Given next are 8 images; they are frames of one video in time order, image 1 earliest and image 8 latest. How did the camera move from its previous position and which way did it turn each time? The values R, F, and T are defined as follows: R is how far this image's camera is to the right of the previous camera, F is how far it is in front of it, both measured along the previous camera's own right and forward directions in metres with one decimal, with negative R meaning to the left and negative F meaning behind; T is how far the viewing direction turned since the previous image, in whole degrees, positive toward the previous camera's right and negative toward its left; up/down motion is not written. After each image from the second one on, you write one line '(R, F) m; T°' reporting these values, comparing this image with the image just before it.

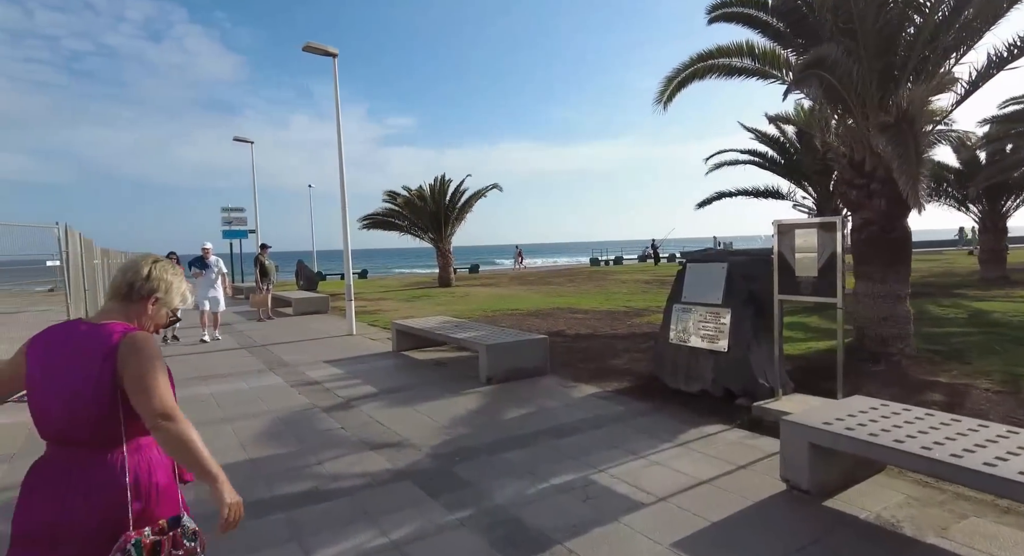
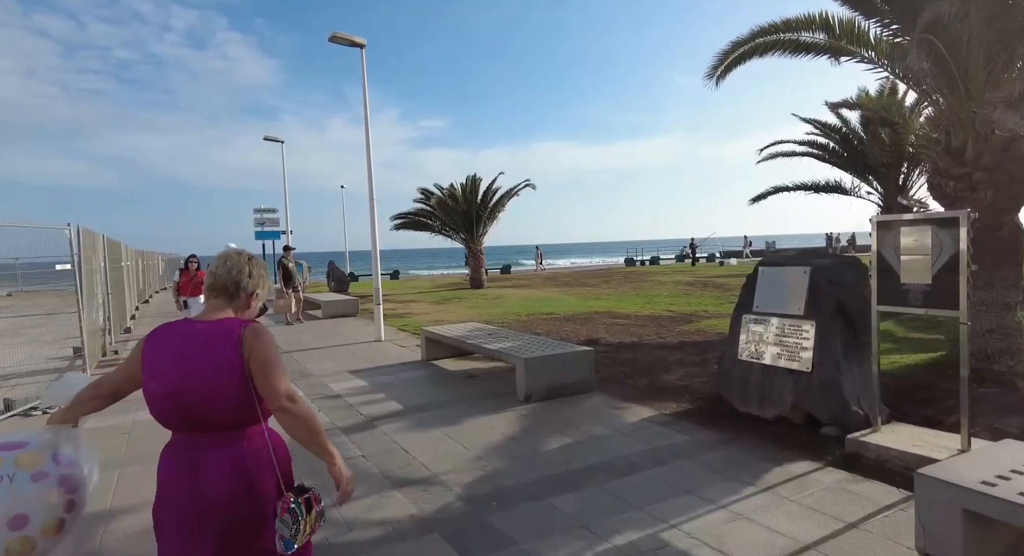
(-0.1, +0.7) m; -3°
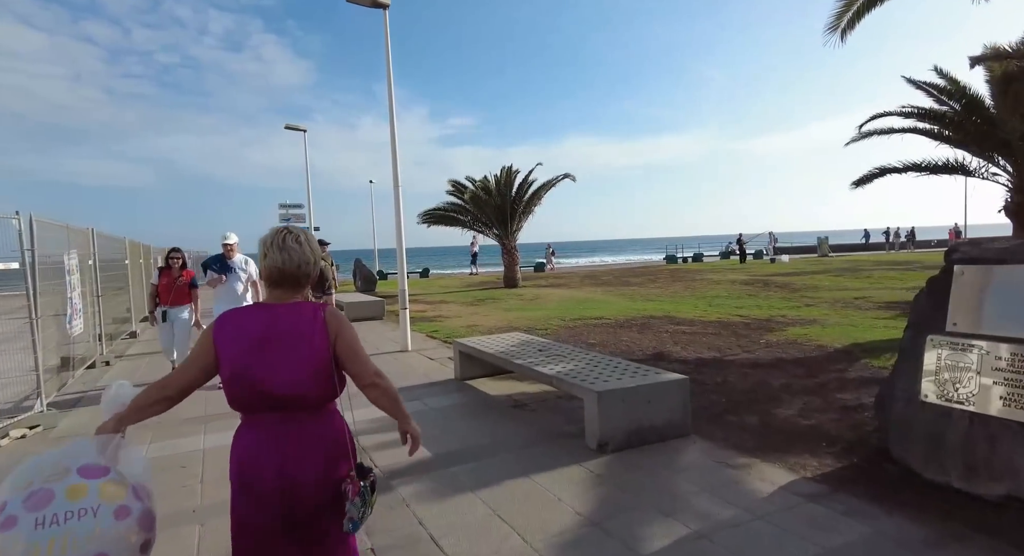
(-0.3, +1.6) m; -3°
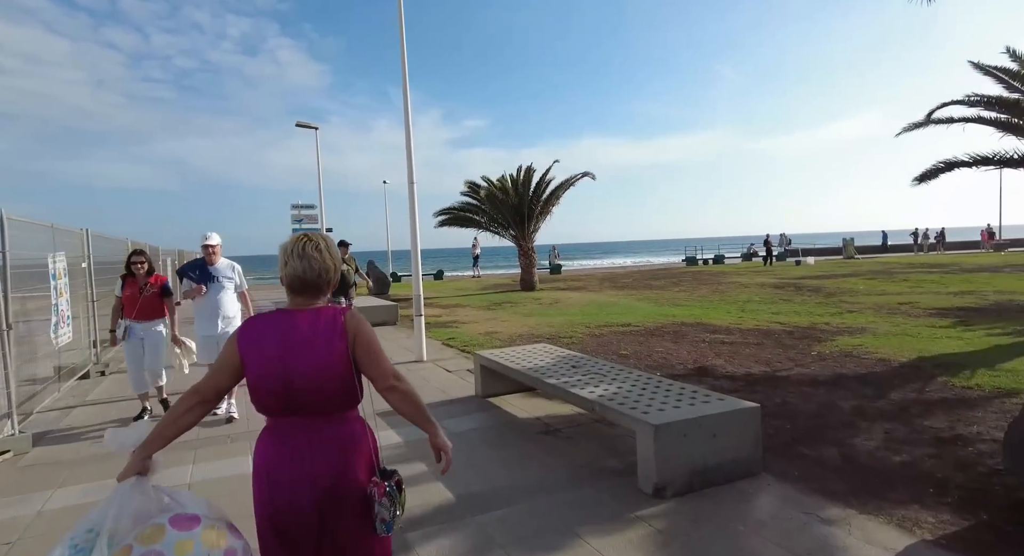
(-0.2, +0.7) m; -1°
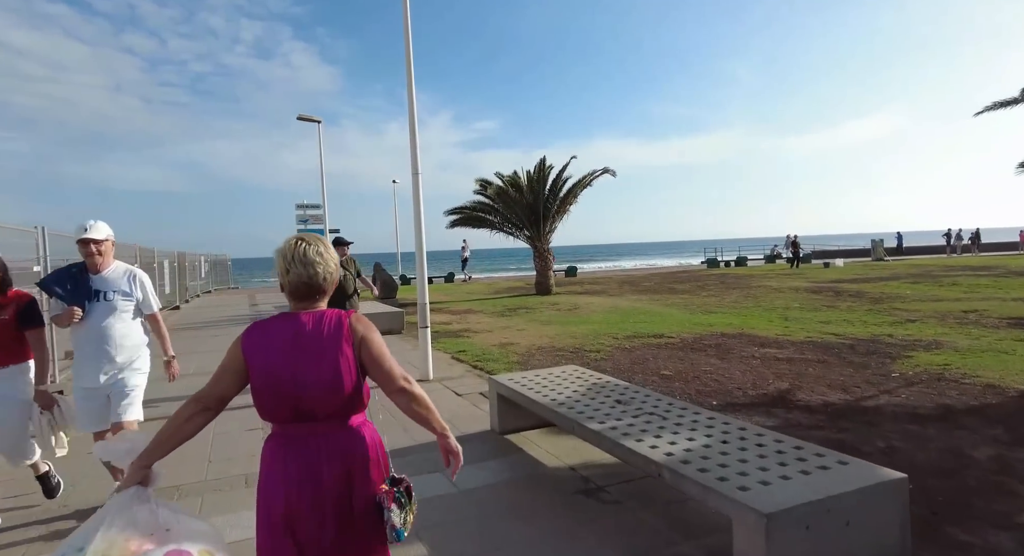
(-0.1, +1.2) m; -1°
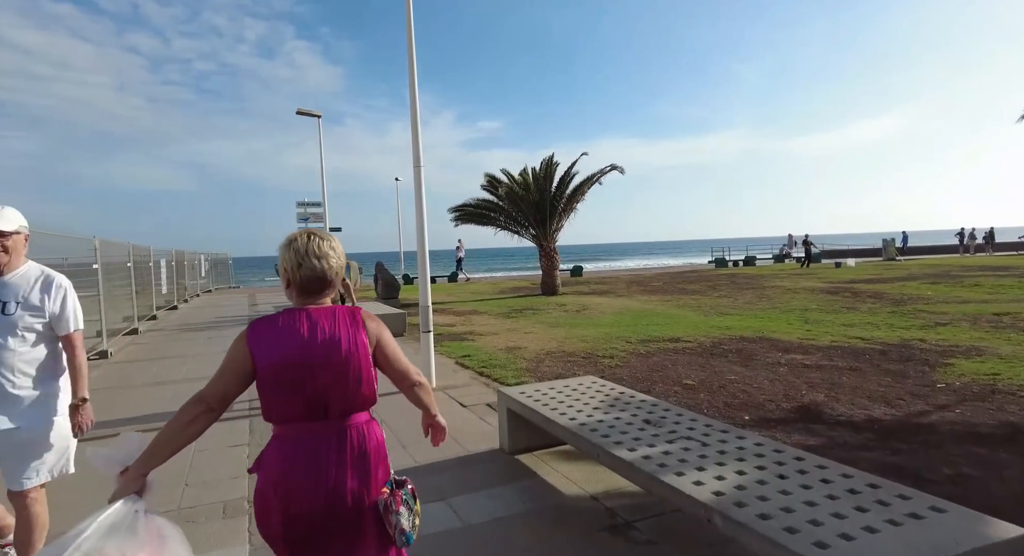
(-0.1, +0.5) m; 0°
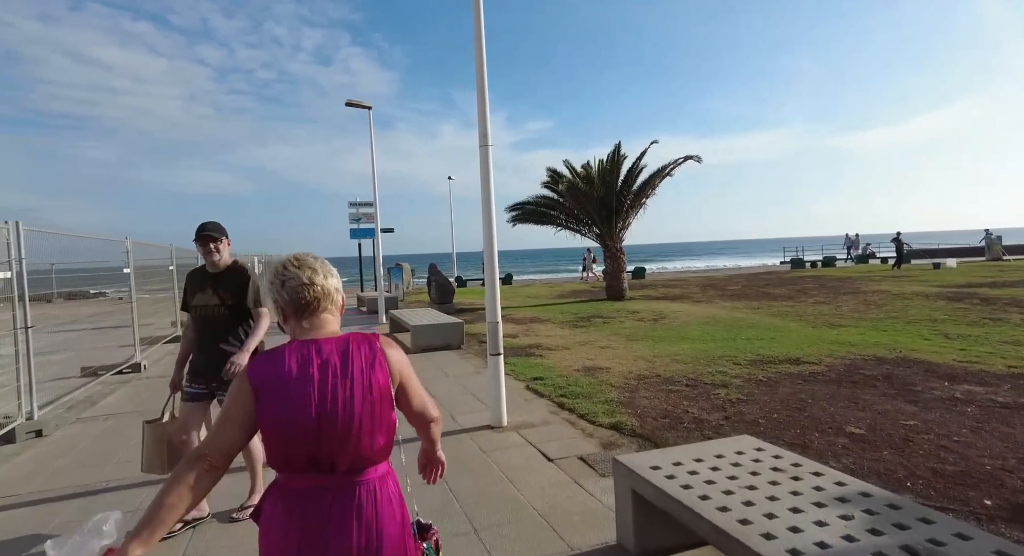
(-0.4, +1.5) m; -5°
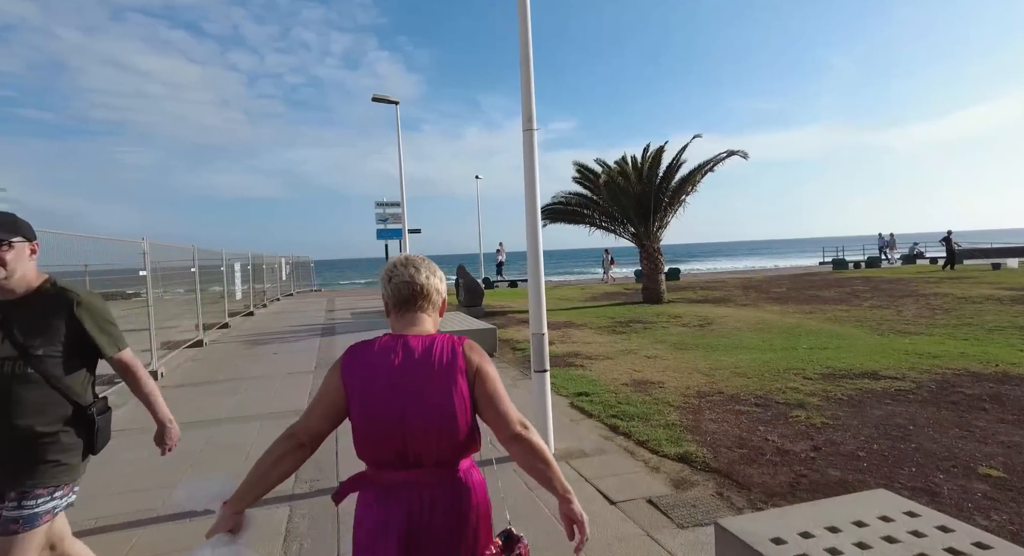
(-0.2, +0.7) m; -3°
